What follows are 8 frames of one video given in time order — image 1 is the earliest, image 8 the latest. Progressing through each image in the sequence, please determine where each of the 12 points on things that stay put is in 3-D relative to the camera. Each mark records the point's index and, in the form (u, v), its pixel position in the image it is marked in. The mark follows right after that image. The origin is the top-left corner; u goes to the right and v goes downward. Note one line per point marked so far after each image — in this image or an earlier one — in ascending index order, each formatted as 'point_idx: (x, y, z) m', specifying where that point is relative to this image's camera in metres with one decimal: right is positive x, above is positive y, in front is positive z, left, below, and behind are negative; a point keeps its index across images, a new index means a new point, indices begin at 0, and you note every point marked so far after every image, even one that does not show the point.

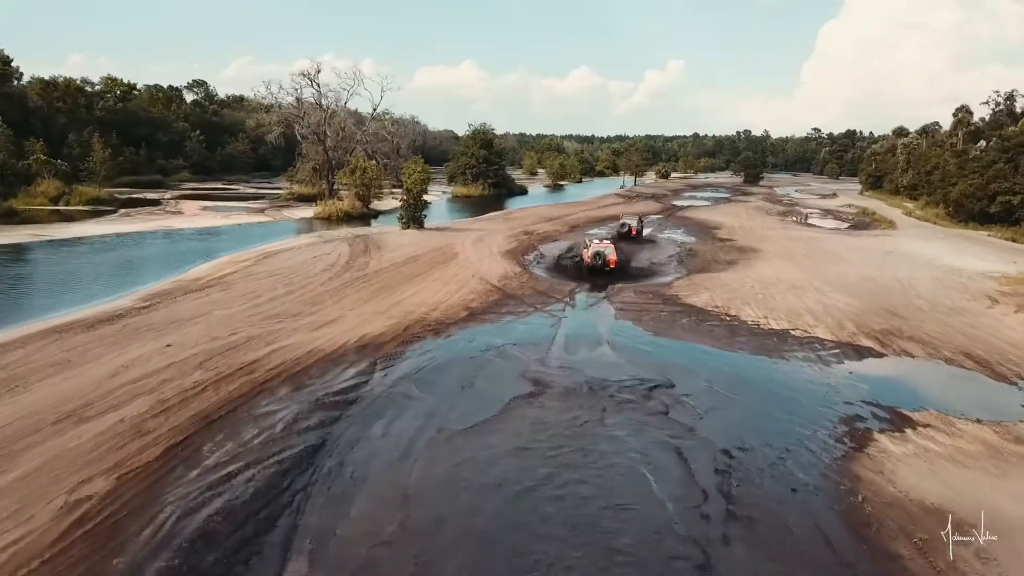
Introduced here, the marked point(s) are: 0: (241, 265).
0: (-6.6, +0.5, +19.9) m
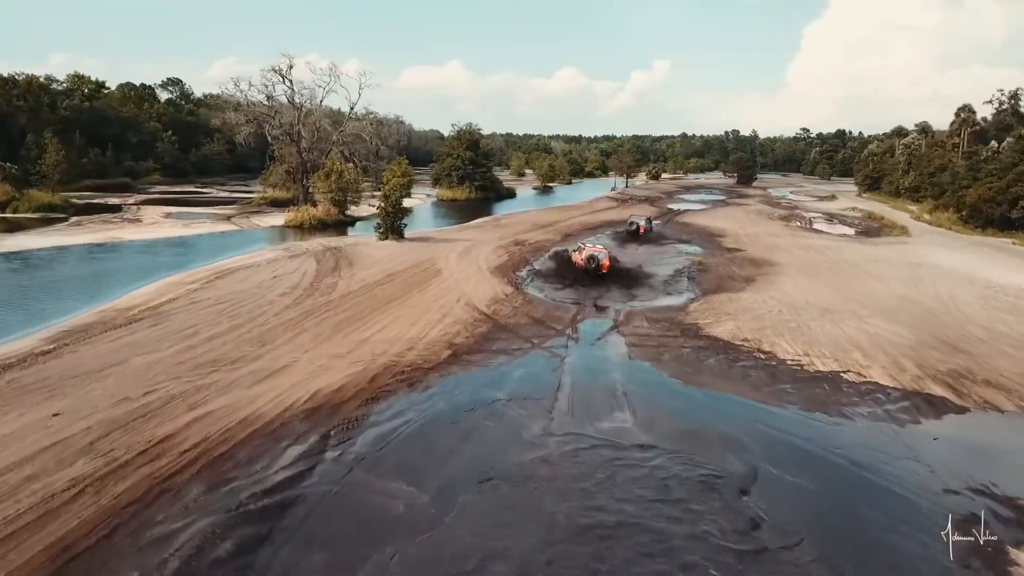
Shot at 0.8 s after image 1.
0: (-6.8, 0.0, +17.0) m
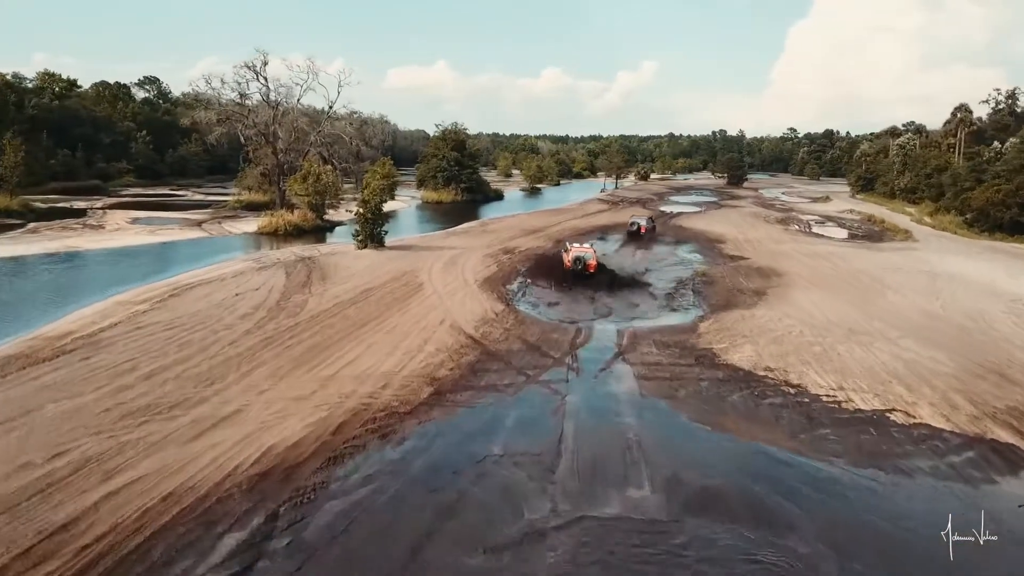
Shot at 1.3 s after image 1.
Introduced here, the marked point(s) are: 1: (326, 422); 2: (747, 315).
0: (-7.0, -0.4, +15.0) m
1: (-2.2, -1.6, +9.8) m
2: (+5.0, -0.6, +17.3) m
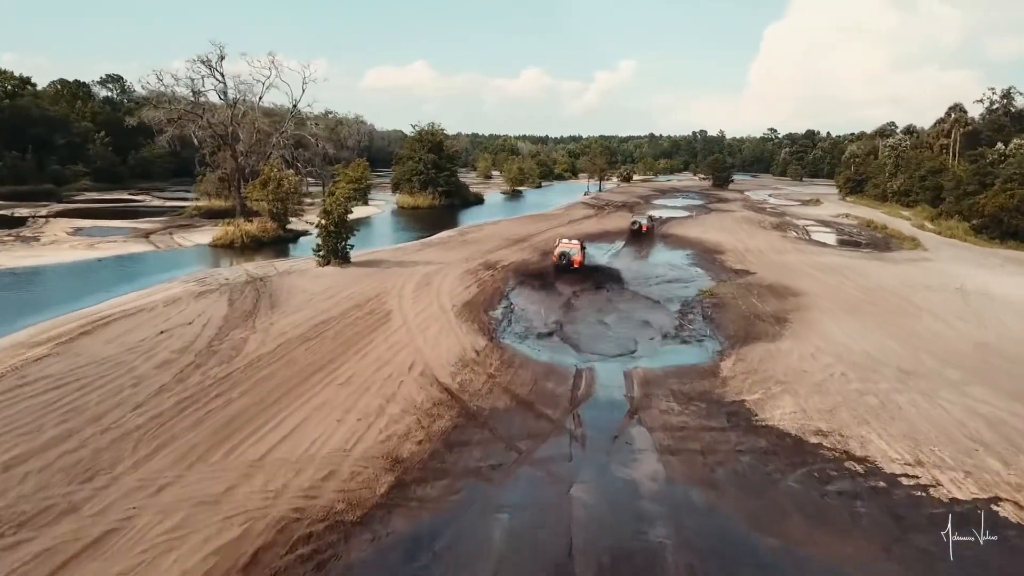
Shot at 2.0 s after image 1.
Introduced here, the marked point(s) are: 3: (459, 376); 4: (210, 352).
0: (-7.2, -1.0, +12.0) m
1: (-2.3, -2.2, +7.0) m
2: (+4.7, -1.1, +14.6) m
3: (-0.8, -1.3, +12.4) m
4: (-4.7, -1.0, +12.7) m
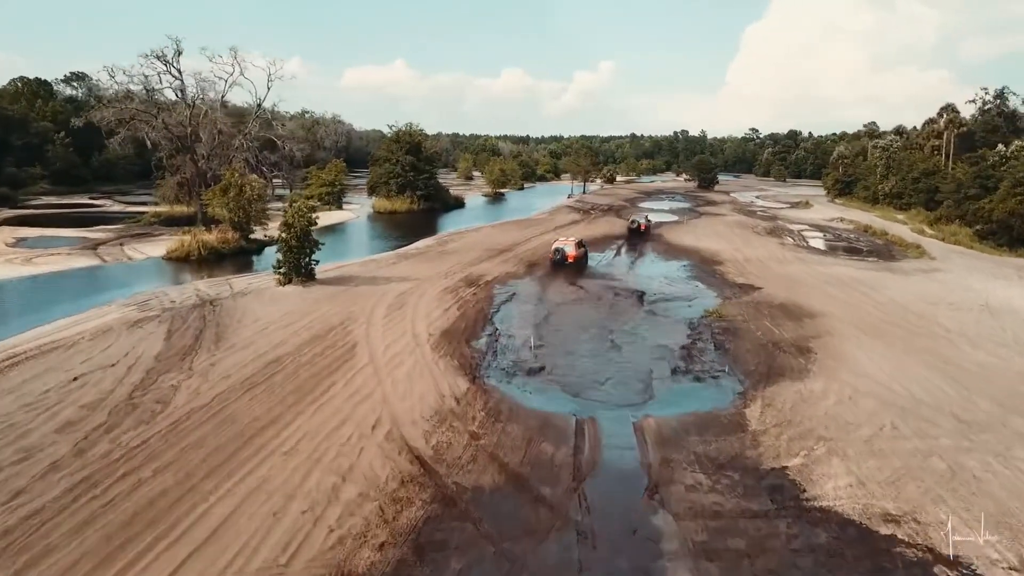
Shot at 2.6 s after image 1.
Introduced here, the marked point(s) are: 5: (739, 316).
0: (-7.4, -1.5, +9.6) m
1: (-2.4, -2.7, +4.7) m
2: (+4.5, -1.6, +12.5) m
3: (-1.0, -1.8, +10.1) m
4: (-4.9, -1.5, +10.4) m
5: (+5.2, -0.6, +18.5) m
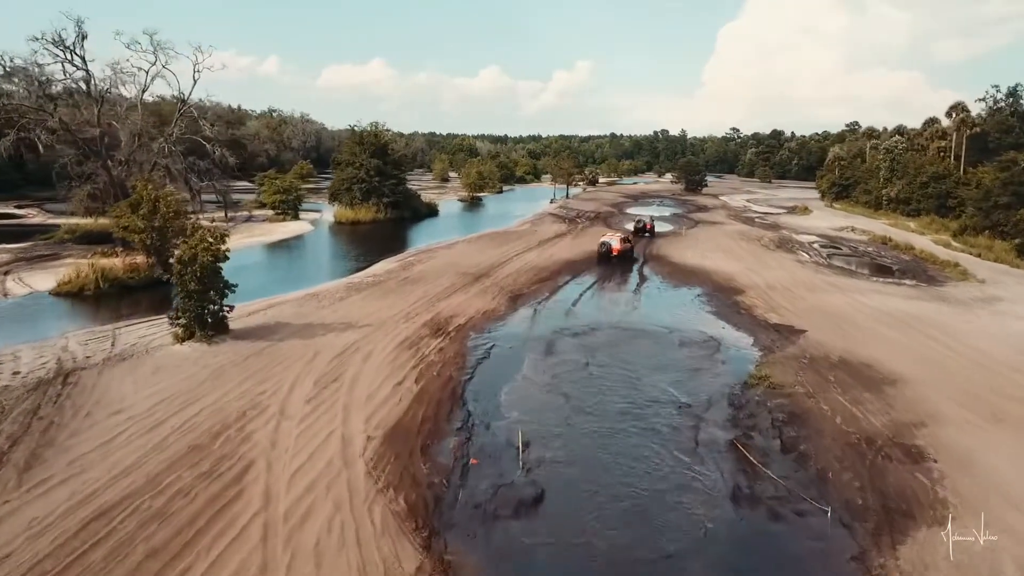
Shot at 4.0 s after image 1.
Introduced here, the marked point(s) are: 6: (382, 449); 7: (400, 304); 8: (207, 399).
0: (-7.5, -2.6, +4.5) m
1: (-2.3, -3.7, -0.3) m
2: (+4.3, -2.6, +7.7) m
3: (-1.1, -2.8, +5.2) m
4: (-5.0, -2.6, +5.3) m
5: (+4.8, -1.6, +13.8) m
6: (-1.6, -2.0, +10.1) m
7: (-2.7, -0.4, +19.3) m
8: (-4.4, -1.5, +11.6) m
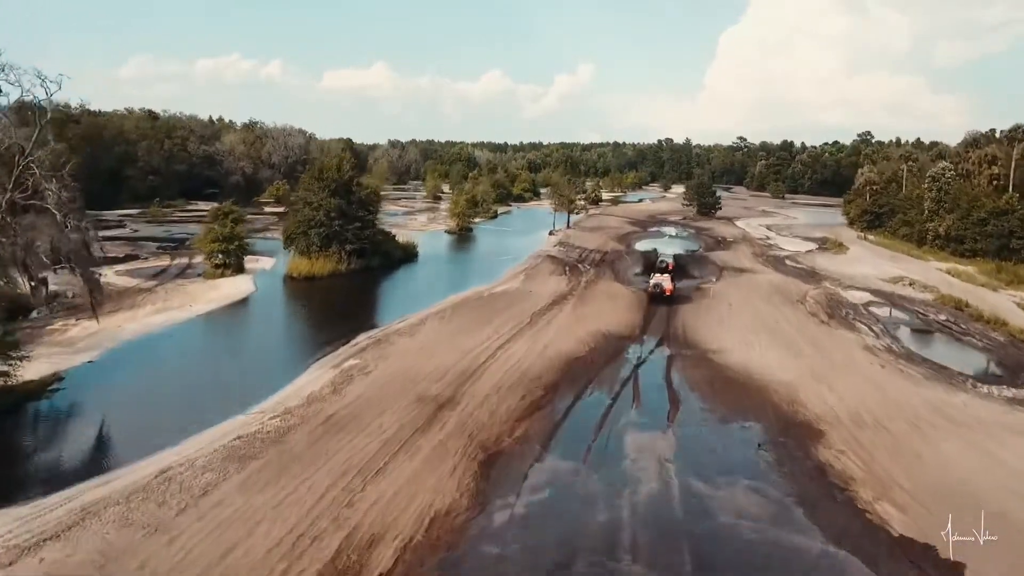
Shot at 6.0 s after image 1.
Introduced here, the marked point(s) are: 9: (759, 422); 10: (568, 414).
0: (-8.0, -5.3, -2.8) m
1: (-2.9, -6.4, -7.6) m
2: (+3.8, -5.4, +0.3) m
3: (-1.6, -5.6, -2.1) m
4: (-5.5, -5.3, -2.0) m
5: (+4.3, -4.4, +6.4) m
6: (-2.1, -4.7, +2.8) m
7: (-3.2, -3.2, +12.0) m
8: (-4.9, -4.3, +4.3) m
9: (+5.1, -2.8, +17.1) m
10: (+1.2, -2.7, +17.4) m
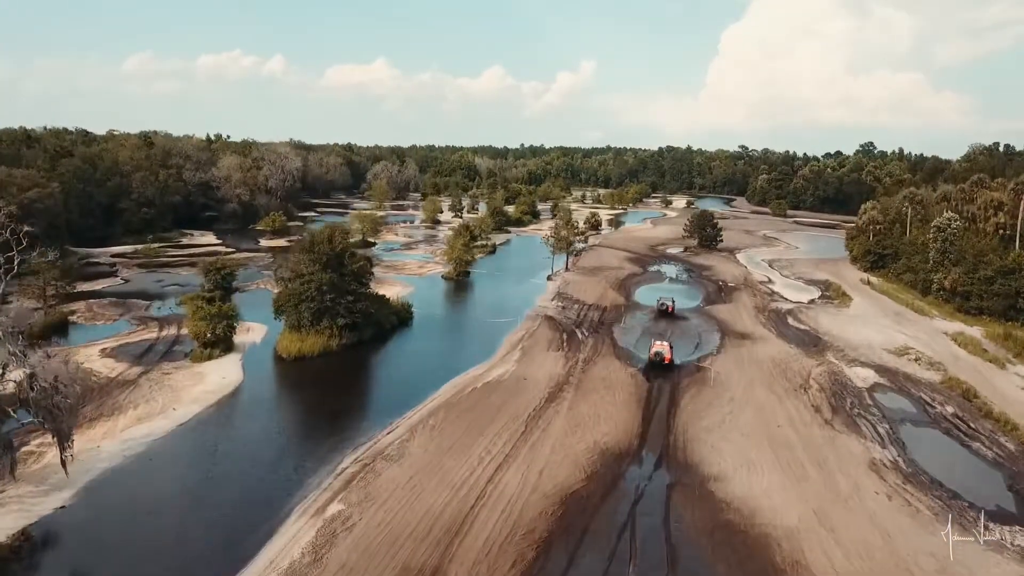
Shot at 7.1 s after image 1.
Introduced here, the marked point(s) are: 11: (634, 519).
0: (-8.2, -8.7, -3.6) m
1: (-3.1, -9.9, -8.5) m
2: (+3.5, -8.8, -0.5) m
3: (-1.9, -9.0, -3.0) m
4: (-5.8, -8.7, -2.8) m
5: (+4.1, -7.8, +5.6) m
6: (-2.3, -8.2, +2.0) m
7: (-3.4, -6.5, +11.2) m
8: (-5.1, -7.7, +3.5) m
9: (+4.9, -6.2, +16.2) m
10: (+0.9, -6.1, +16.5) m
11: (+2.9, -5.6, +19.7) m
